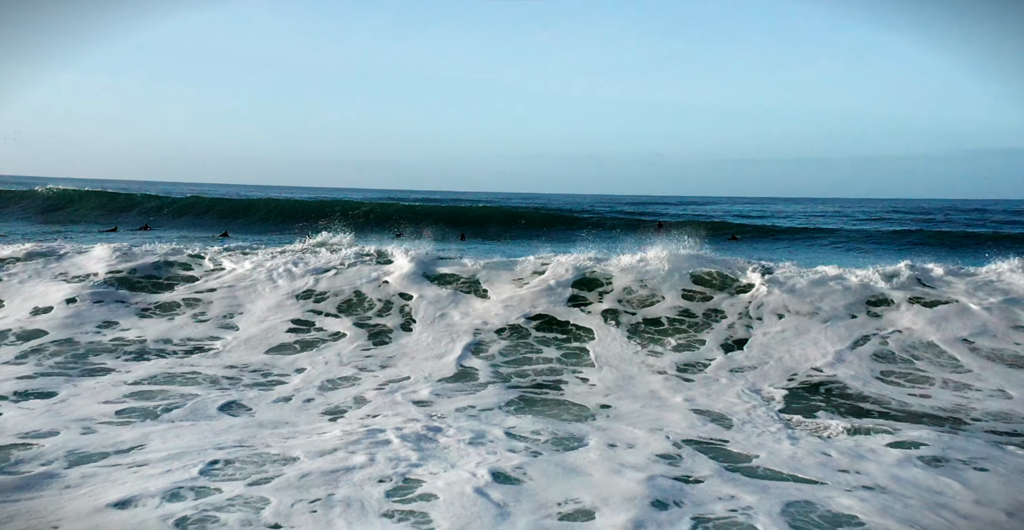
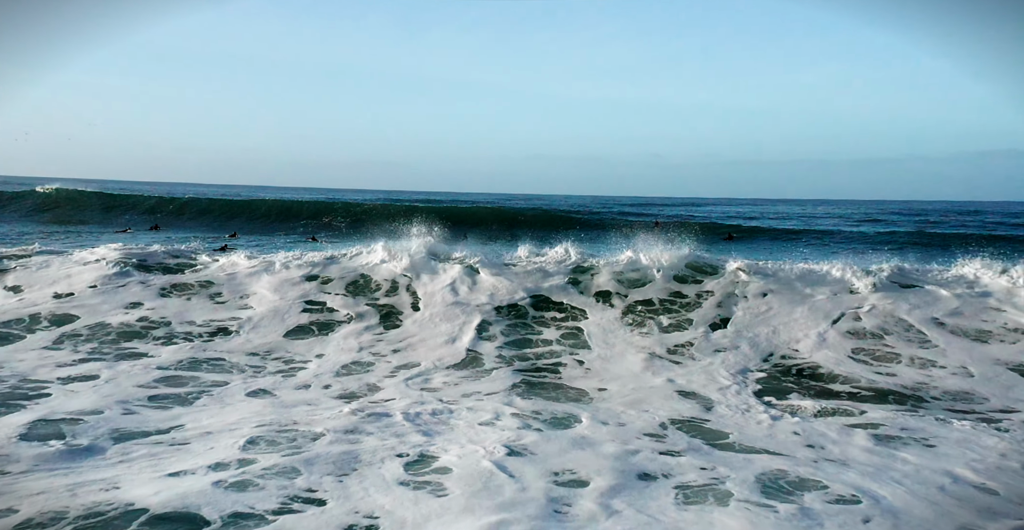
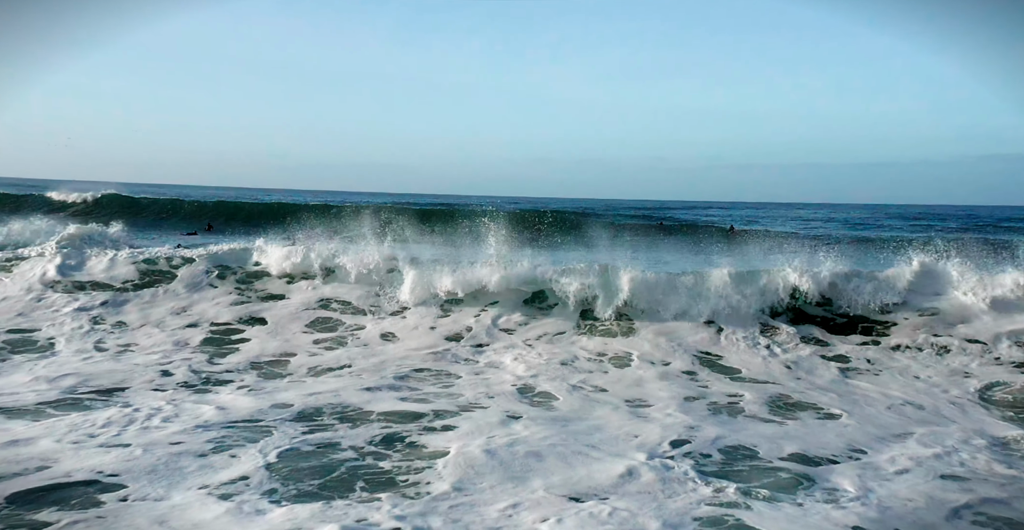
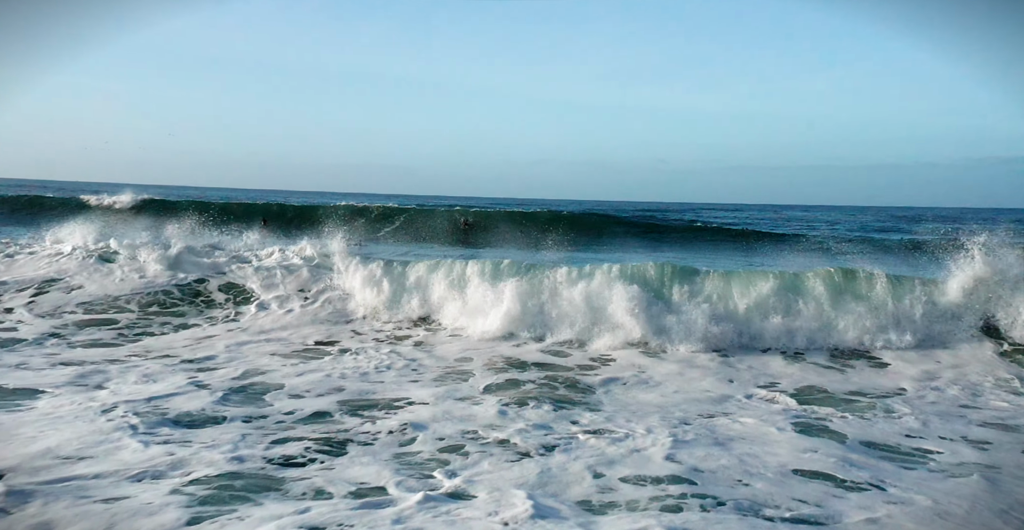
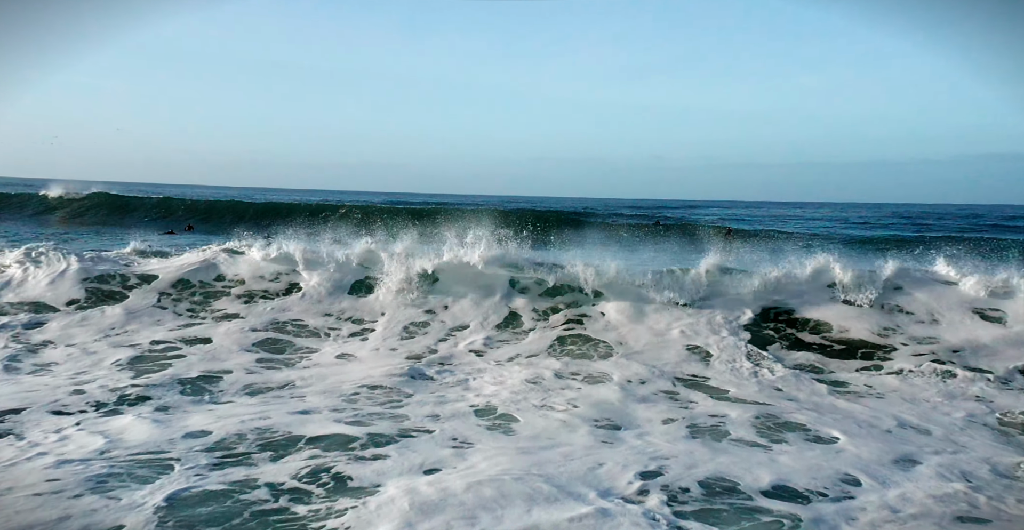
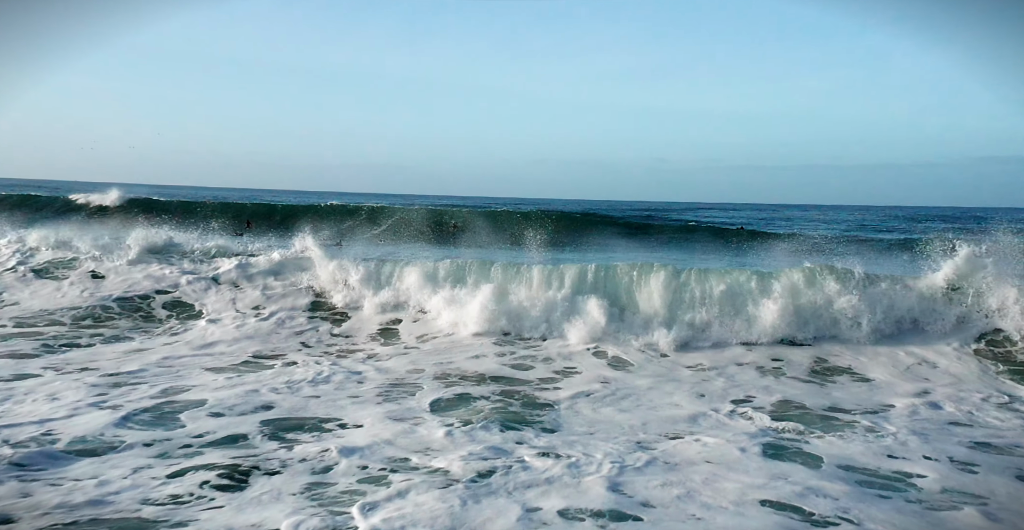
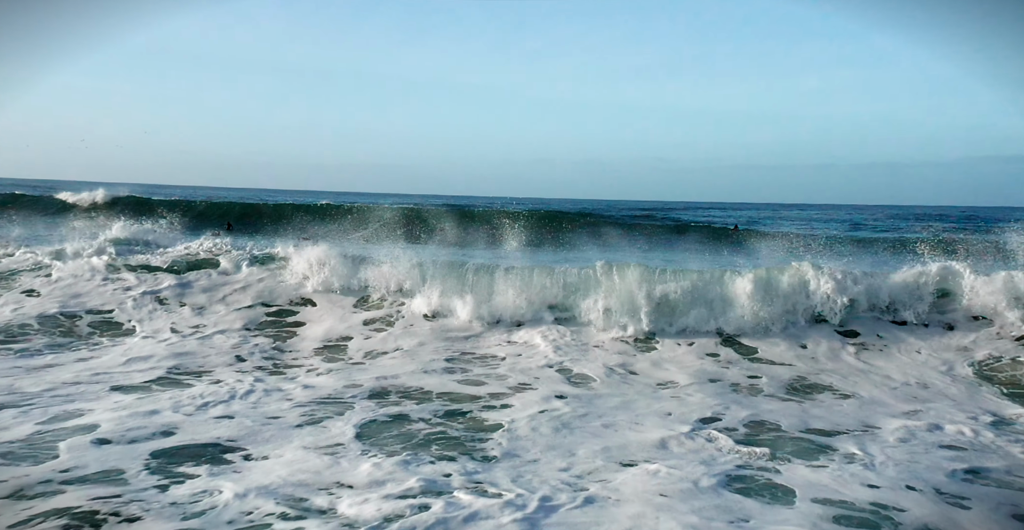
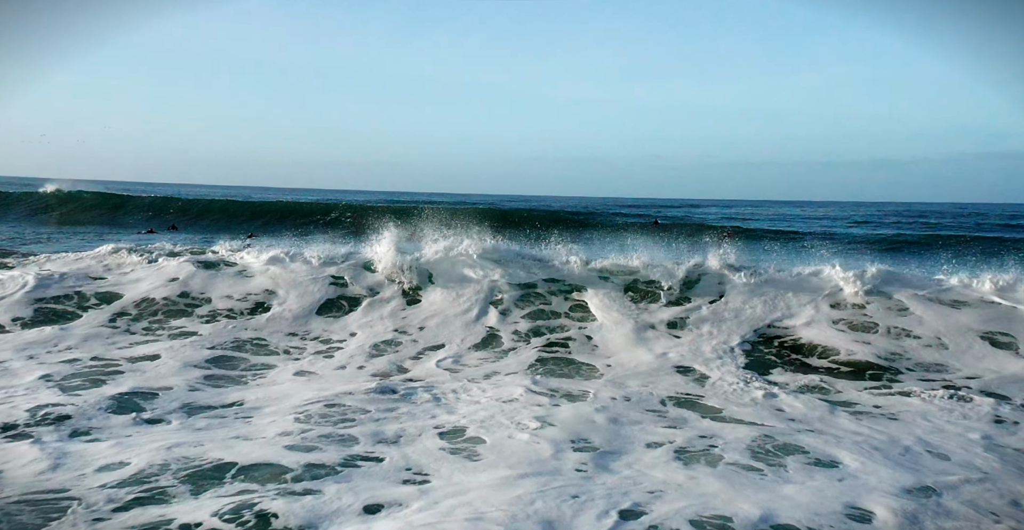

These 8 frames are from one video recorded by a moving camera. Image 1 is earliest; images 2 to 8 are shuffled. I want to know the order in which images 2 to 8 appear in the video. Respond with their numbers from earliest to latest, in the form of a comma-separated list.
2, 8, 5, 3, 7, 6, 4
